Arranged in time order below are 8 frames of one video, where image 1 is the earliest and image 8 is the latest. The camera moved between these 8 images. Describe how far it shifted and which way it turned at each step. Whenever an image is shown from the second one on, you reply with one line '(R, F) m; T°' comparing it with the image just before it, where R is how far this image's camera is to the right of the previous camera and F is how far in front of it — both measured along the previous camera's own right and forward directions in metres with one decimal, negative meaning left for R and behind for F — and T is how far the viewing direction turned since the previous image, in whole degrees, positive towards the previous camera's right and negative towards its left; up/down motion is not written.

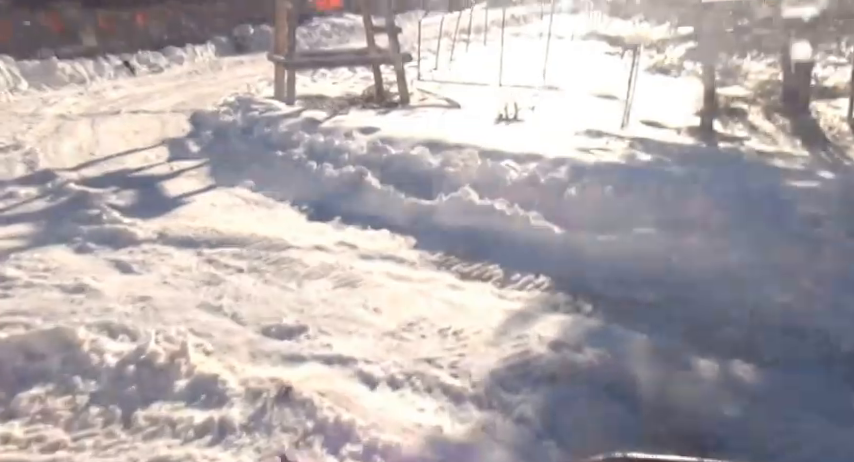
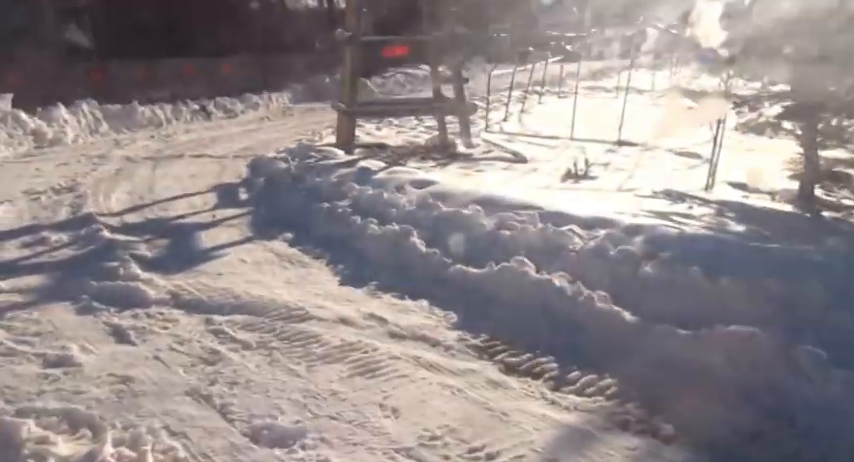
(+0.2, +0.9) m; -6°
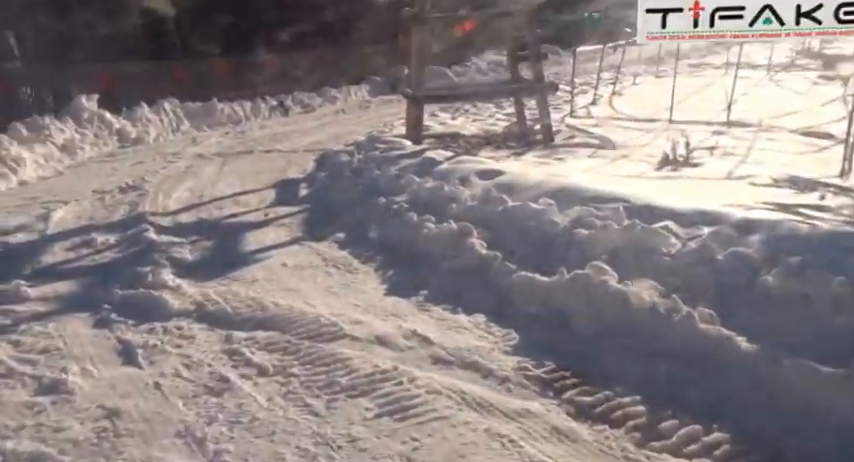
(+0.2, +0.9) m; -7°
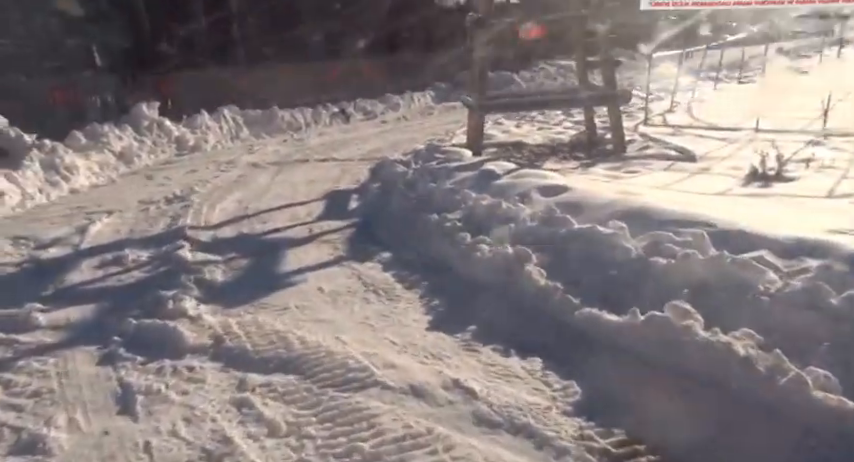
(+0.1, +0.6) m; -5°
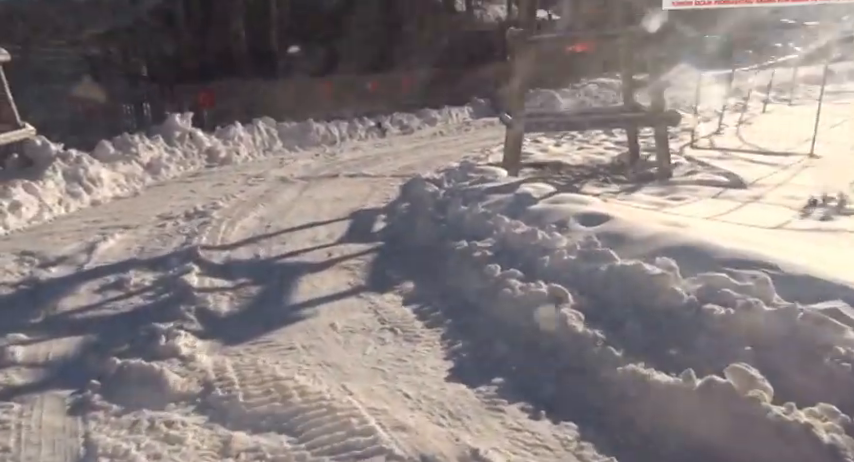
(+0.1, +0.5) m; -3°
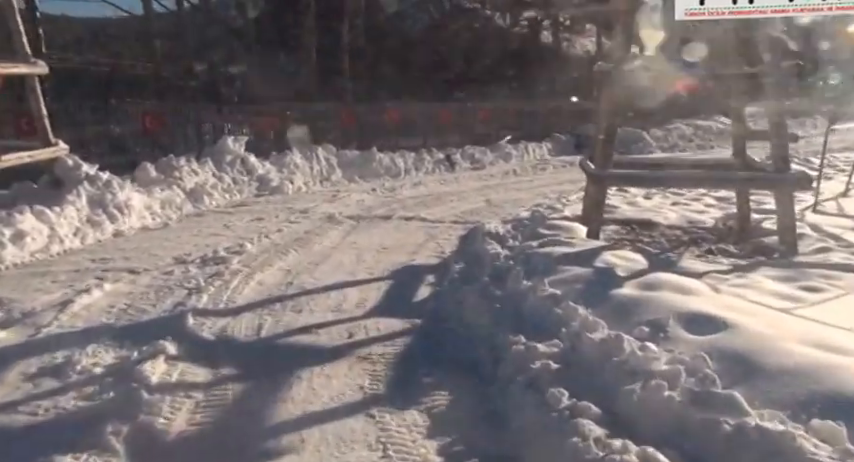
(+0.1, +1.5) m; -6°
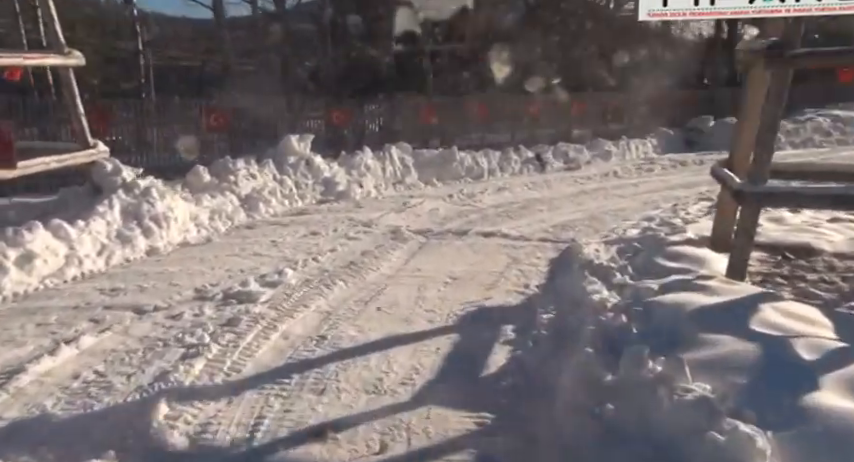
(+0.1, +1.8) m; -7°
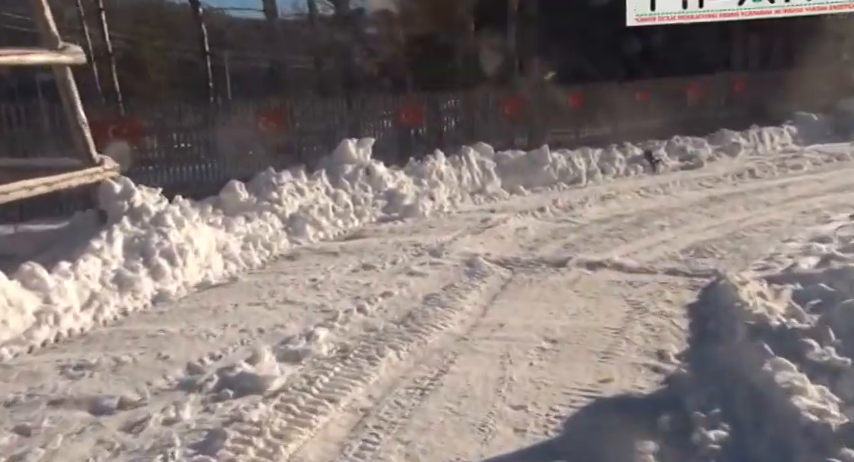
(0.0, +2.0) m; -7°
